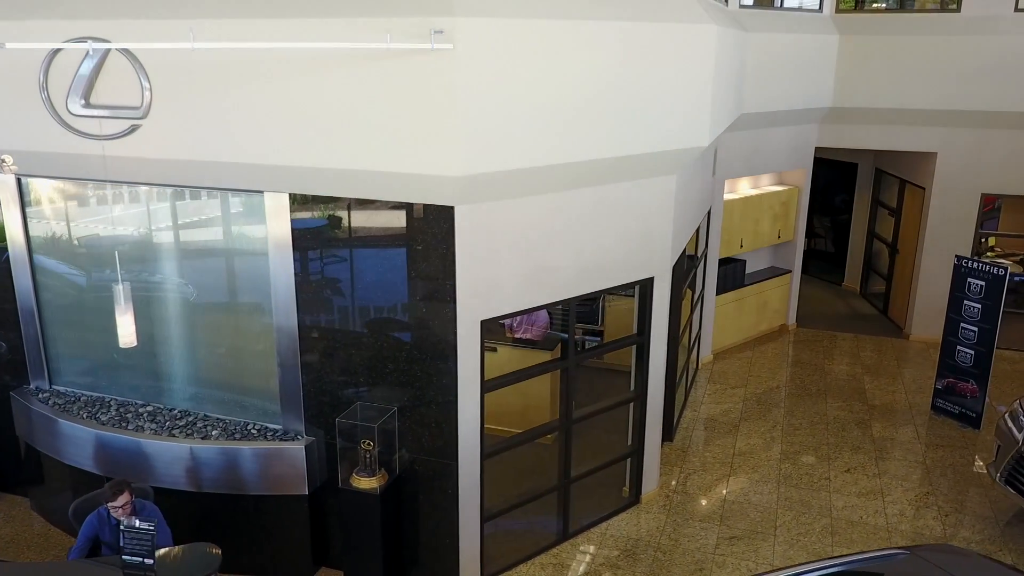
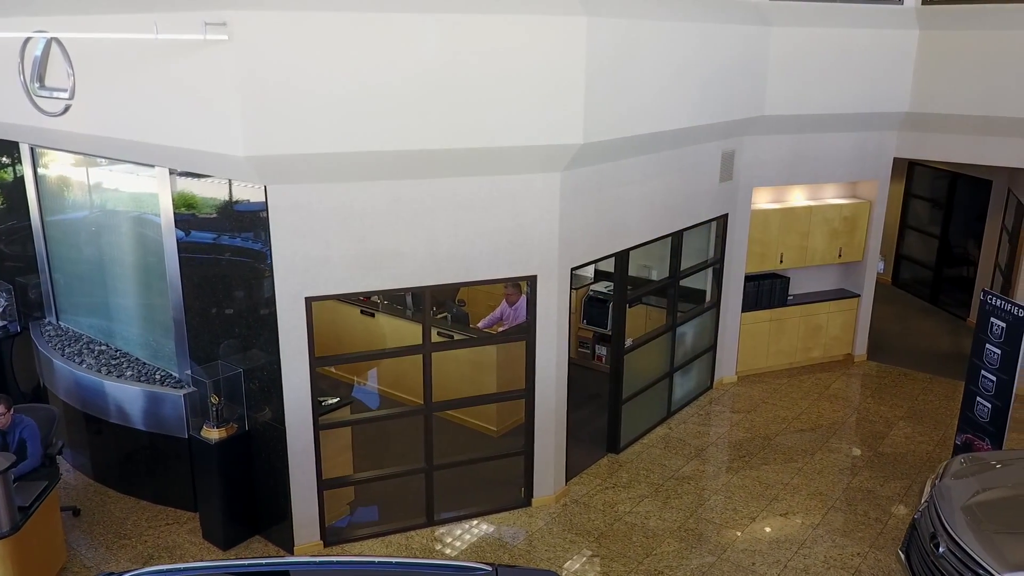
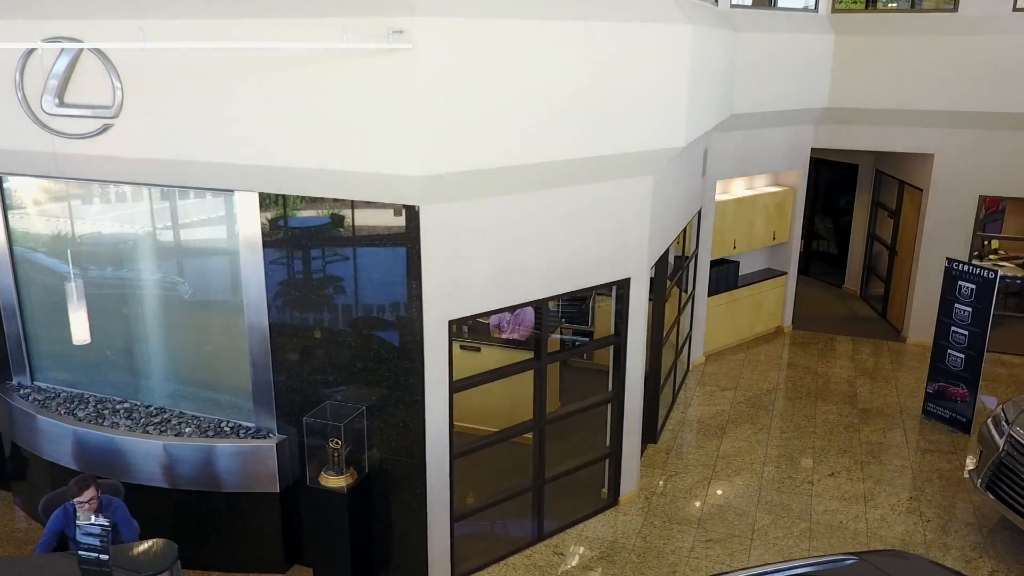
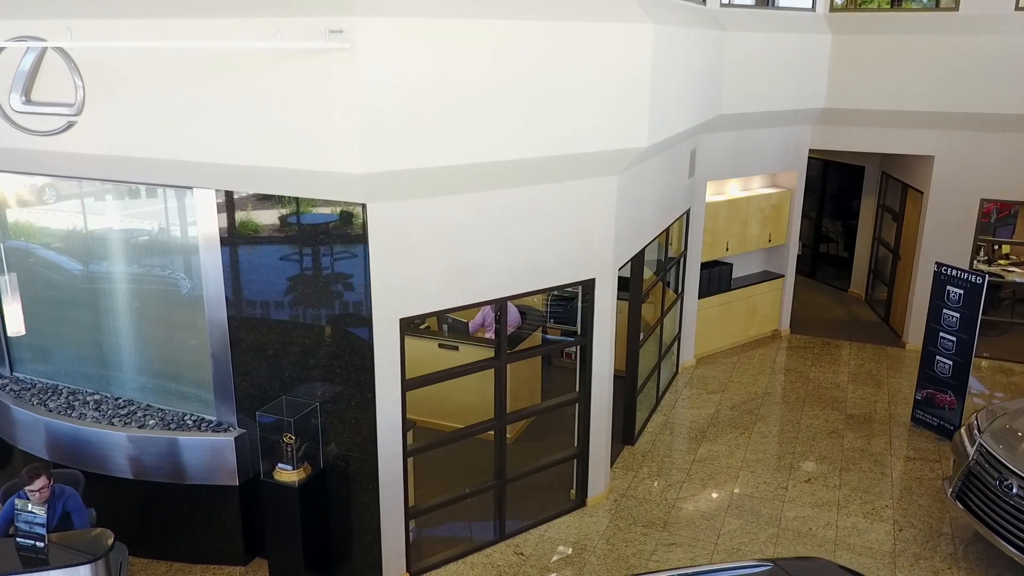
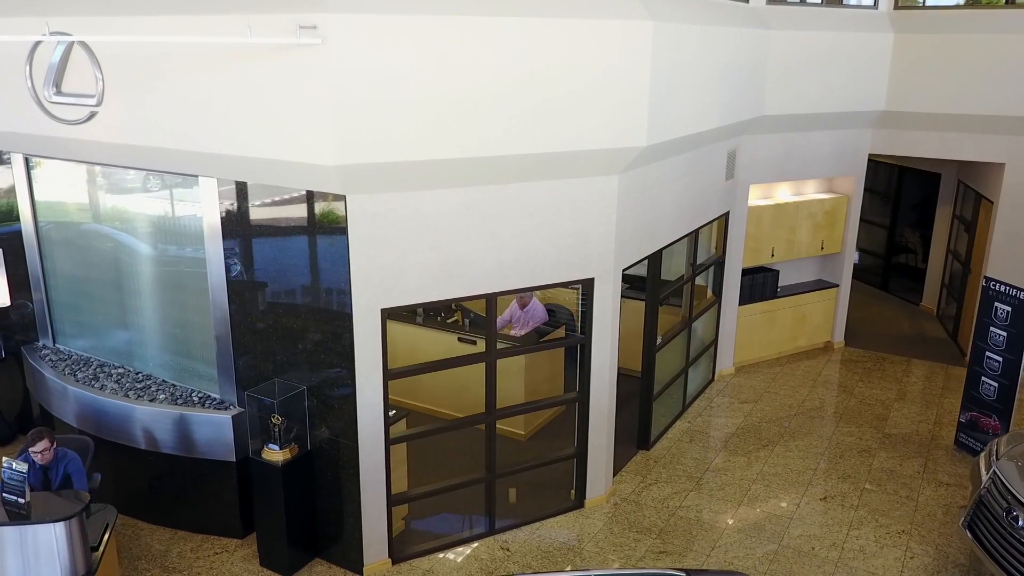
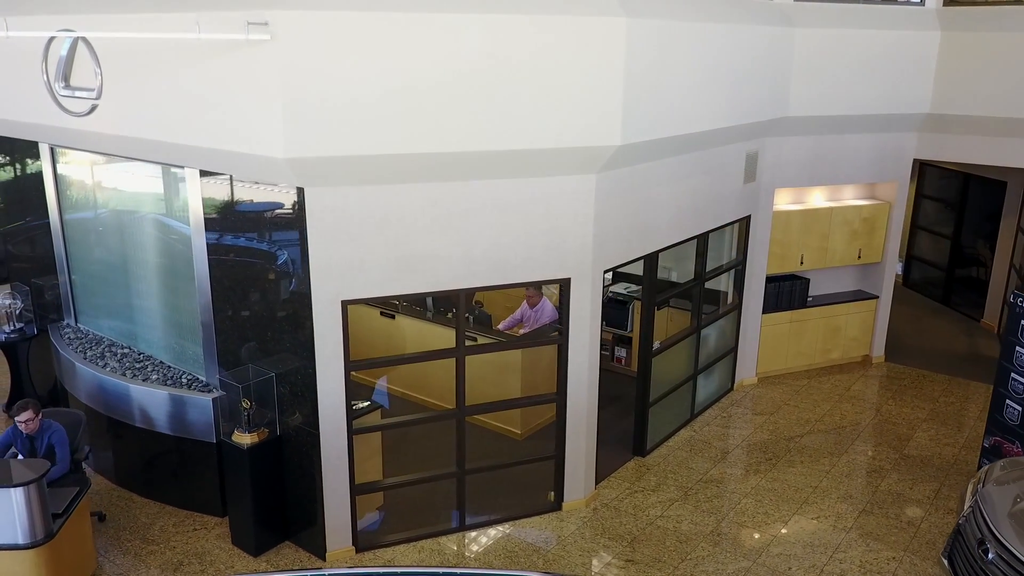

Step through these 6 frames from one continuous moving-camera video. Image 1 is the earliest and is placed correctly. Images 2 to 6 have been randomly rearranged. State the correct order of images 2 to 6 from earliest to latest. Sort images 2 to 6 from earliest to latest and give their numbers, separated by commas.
3, 4, 5, 6, 2
